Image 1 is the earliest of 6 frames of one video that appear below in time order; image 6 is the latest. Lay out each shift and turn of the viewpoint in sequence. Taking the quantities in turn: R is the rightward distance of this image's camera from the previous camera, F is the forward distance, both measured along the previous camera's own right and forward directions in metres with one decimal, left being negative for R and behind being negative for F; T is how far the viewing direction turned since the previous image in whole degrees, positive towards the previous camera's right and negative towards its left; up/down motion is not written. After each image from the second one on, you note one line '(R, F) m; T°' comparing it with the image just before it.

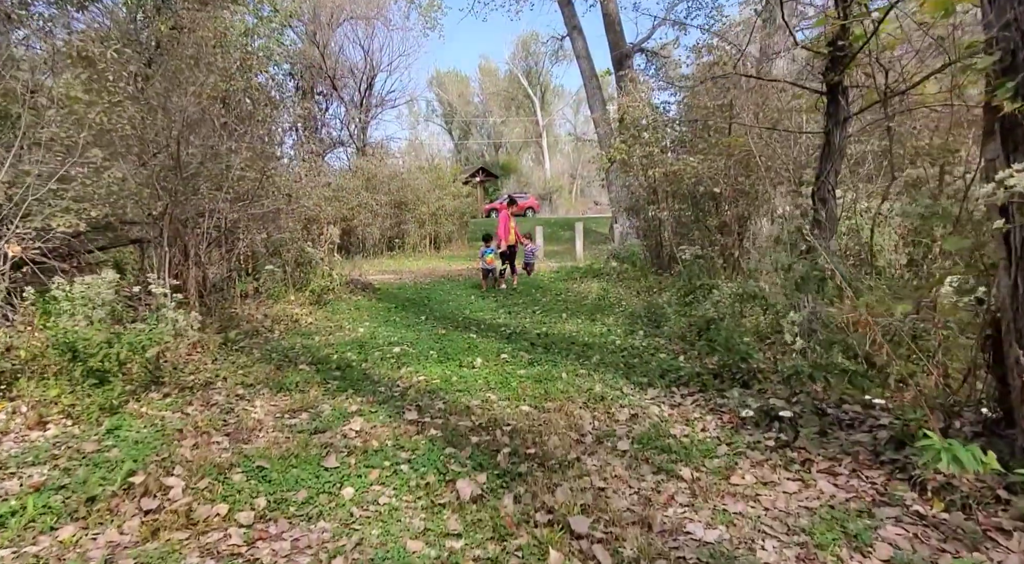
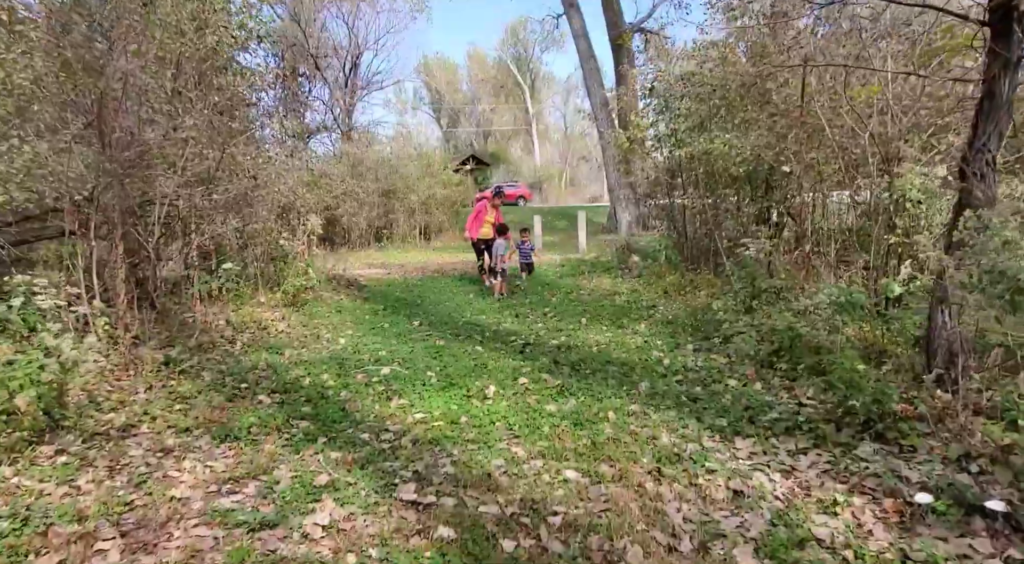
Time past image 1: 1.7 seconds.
(-0.3, +1.6) m; +1°
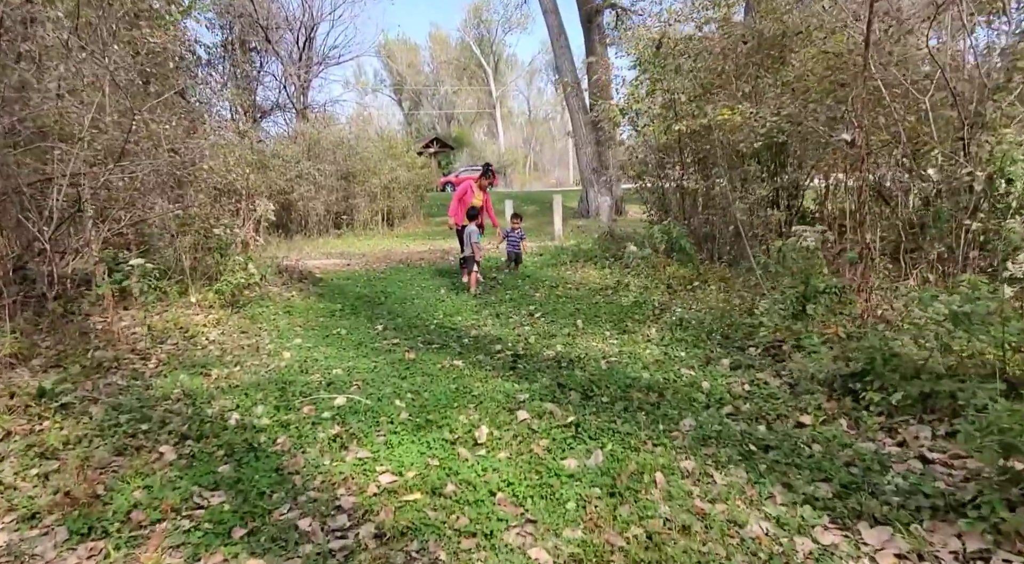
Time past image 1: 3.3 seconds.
(-0.2, +1.4) m; +3°
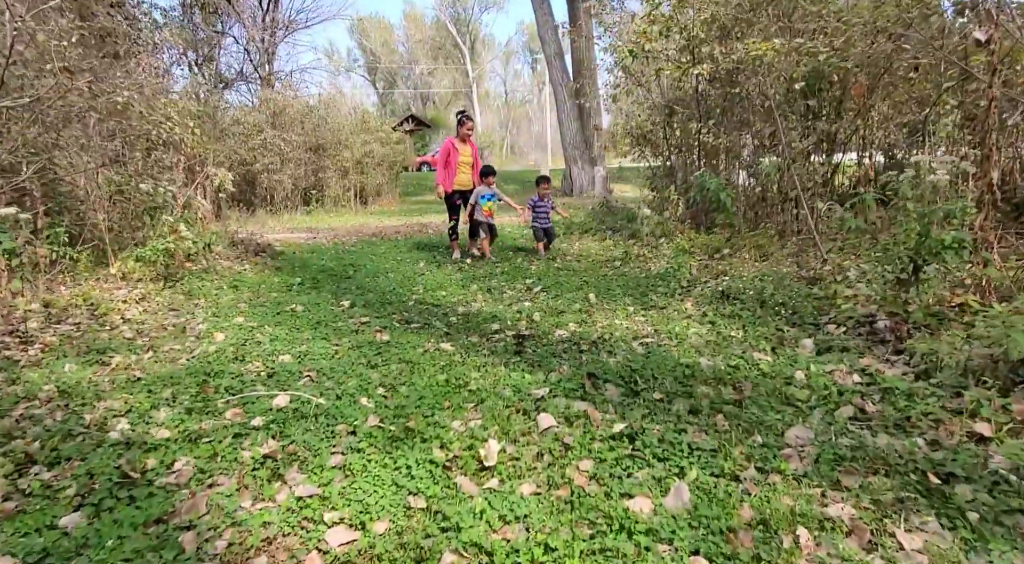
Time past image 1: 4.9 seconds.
(-0.2, +1.4) m; +2°
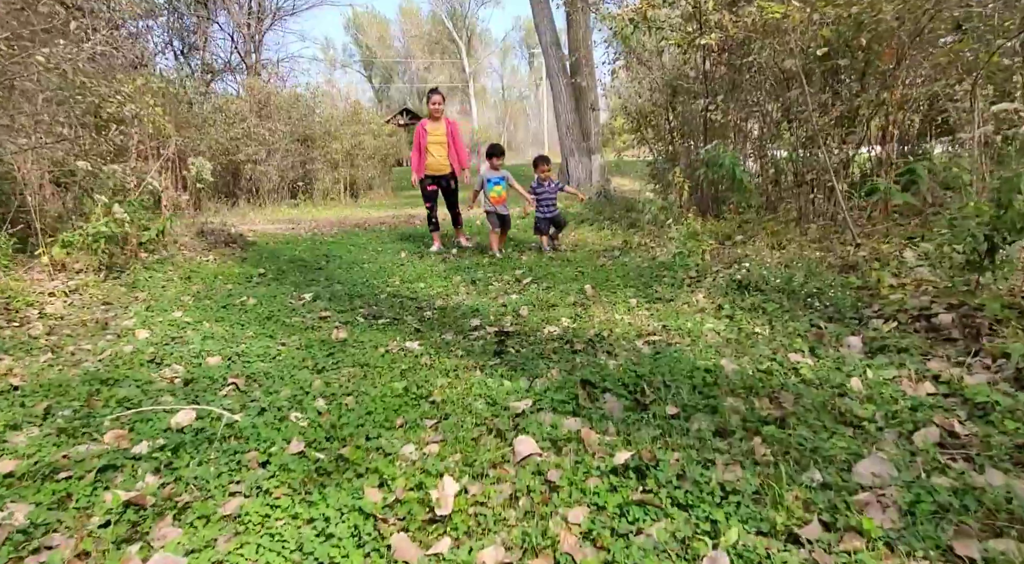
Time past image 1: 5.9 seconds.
(+0.1, +0.7) m; 0°
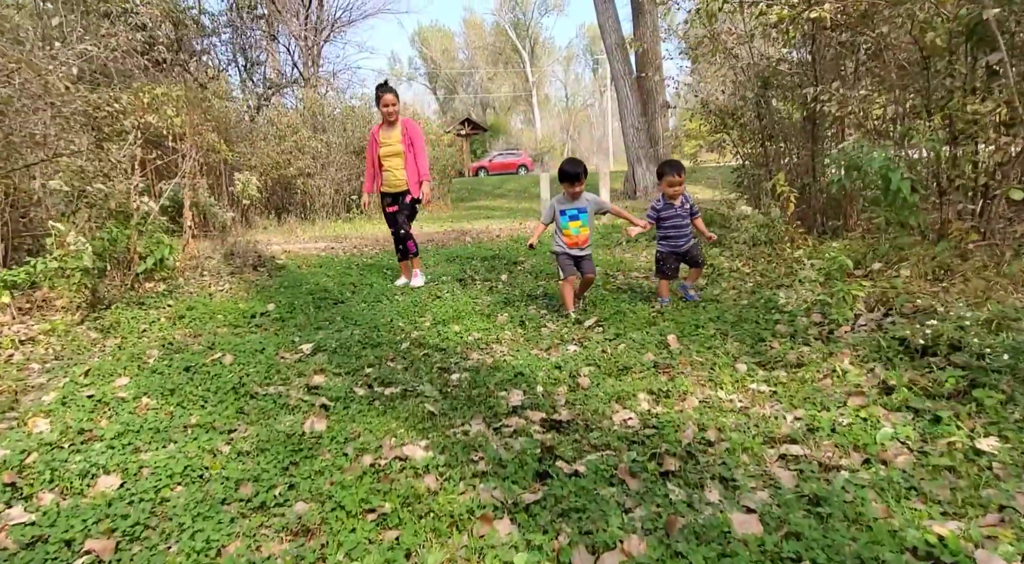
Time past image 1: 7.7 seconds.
(0.0, +1.3) m; -5°
